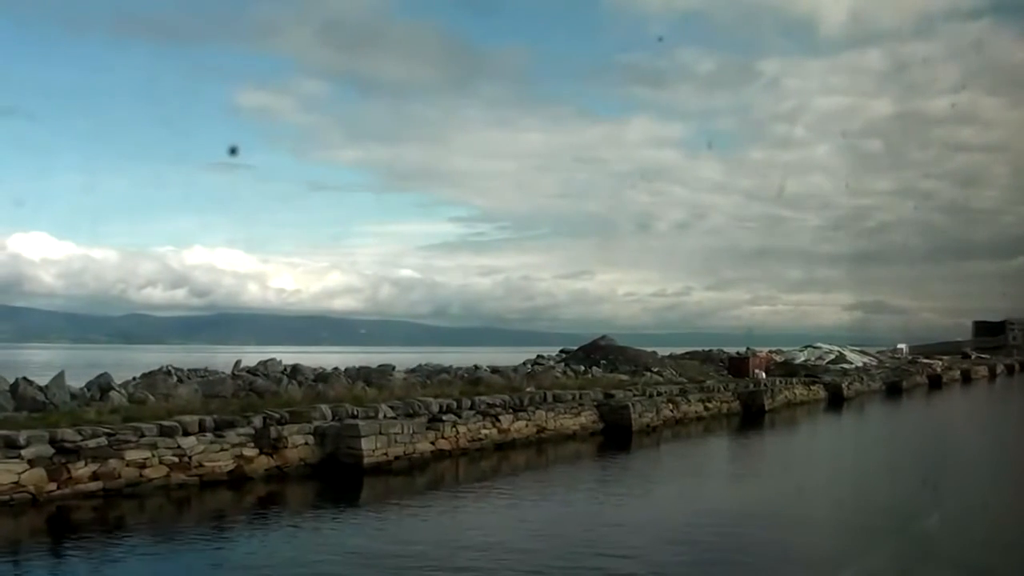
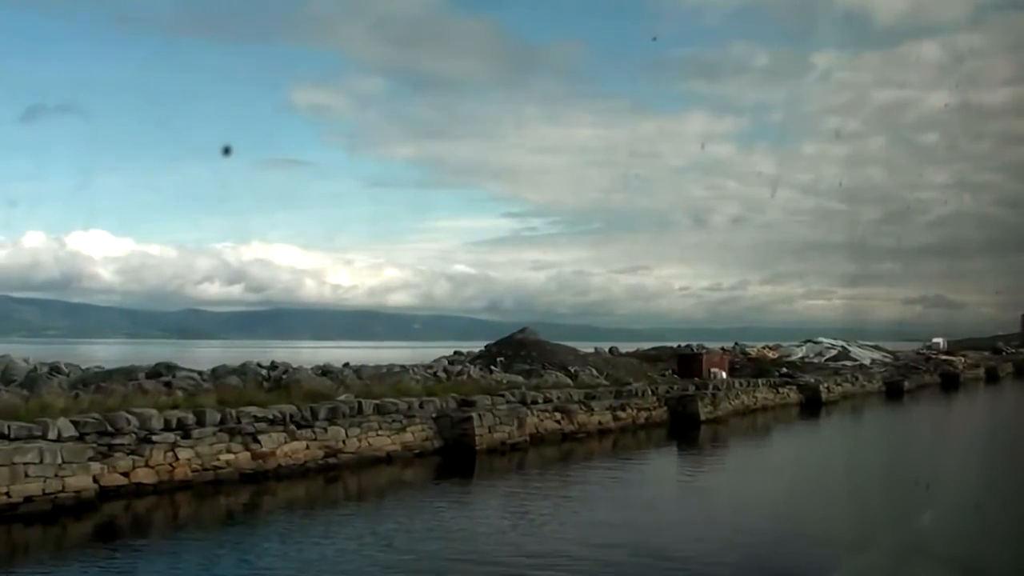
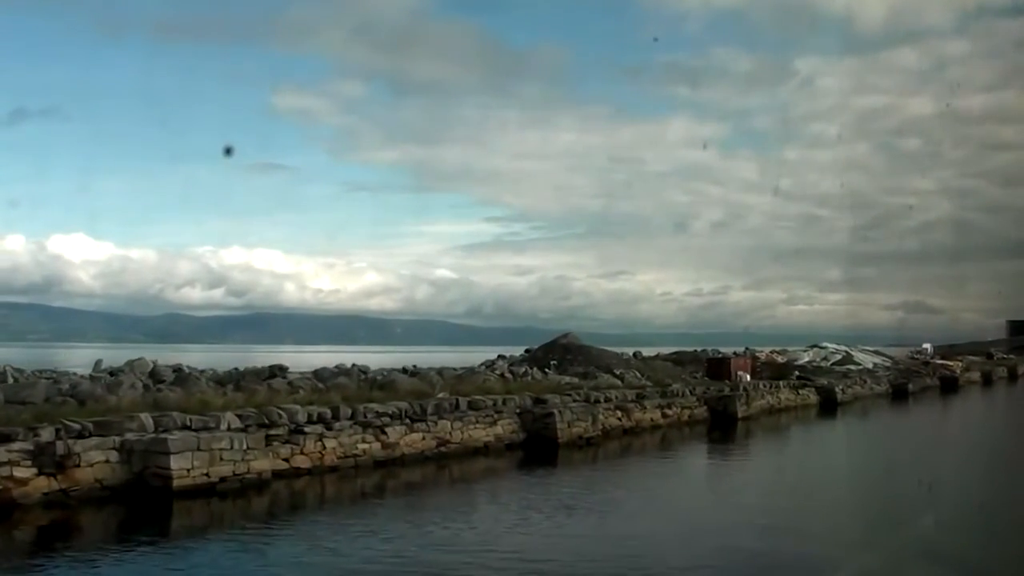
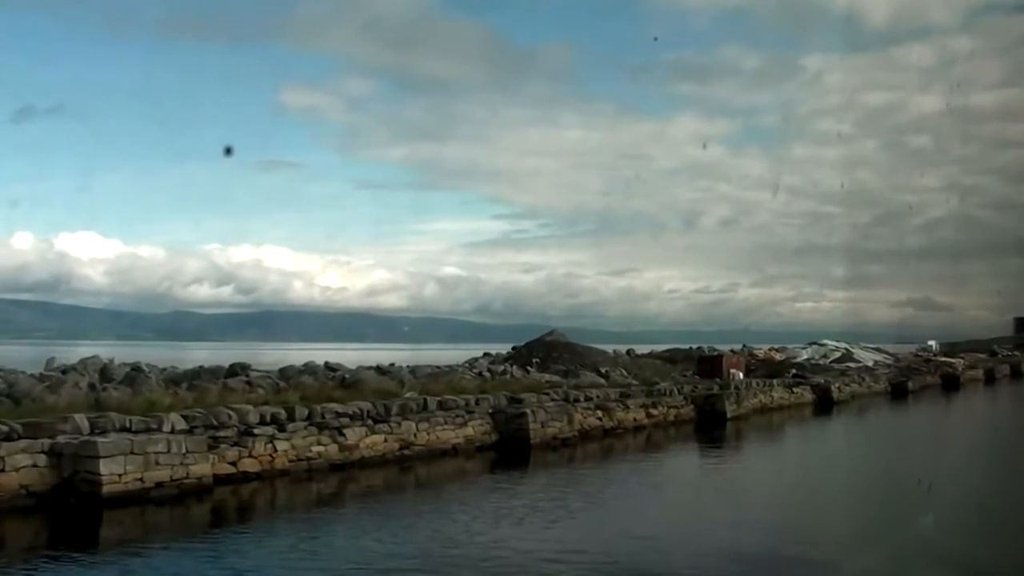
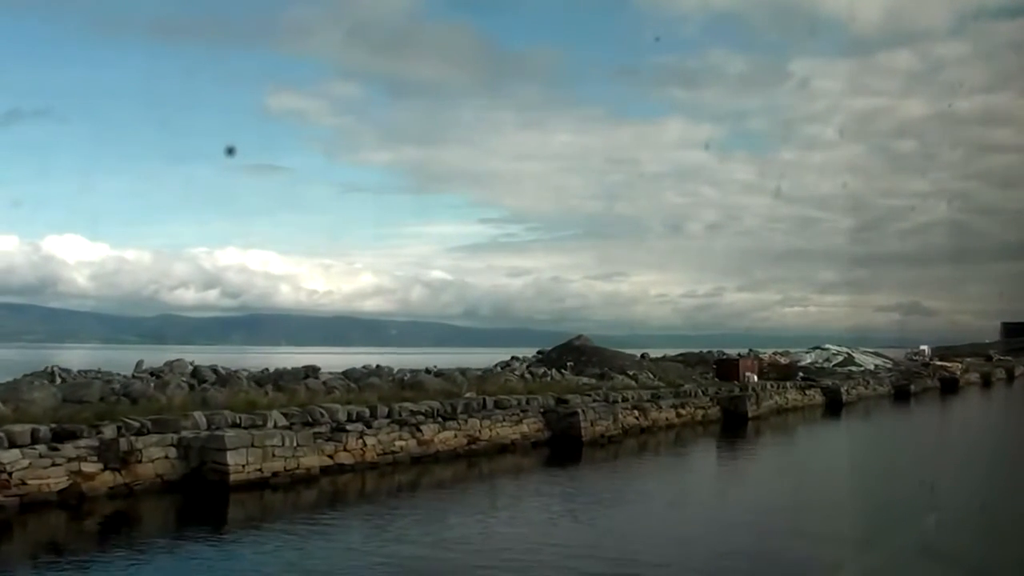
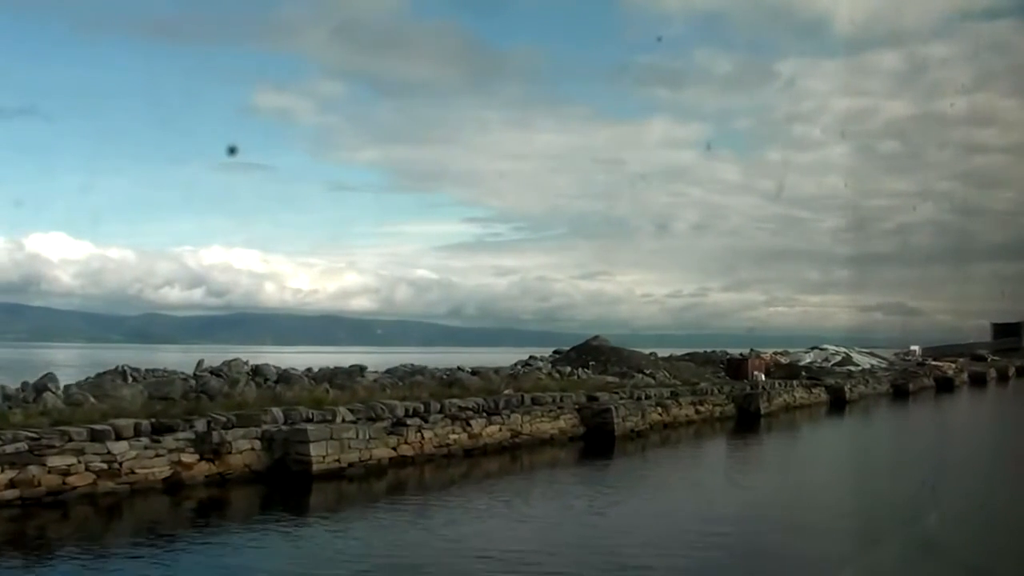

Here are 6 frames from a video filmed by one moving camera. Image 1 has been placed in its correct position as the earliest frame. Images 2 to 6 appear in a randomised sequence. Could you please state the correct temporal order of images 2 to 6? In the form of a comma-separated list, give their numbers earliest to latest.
6, 5, 3, 4, 2
